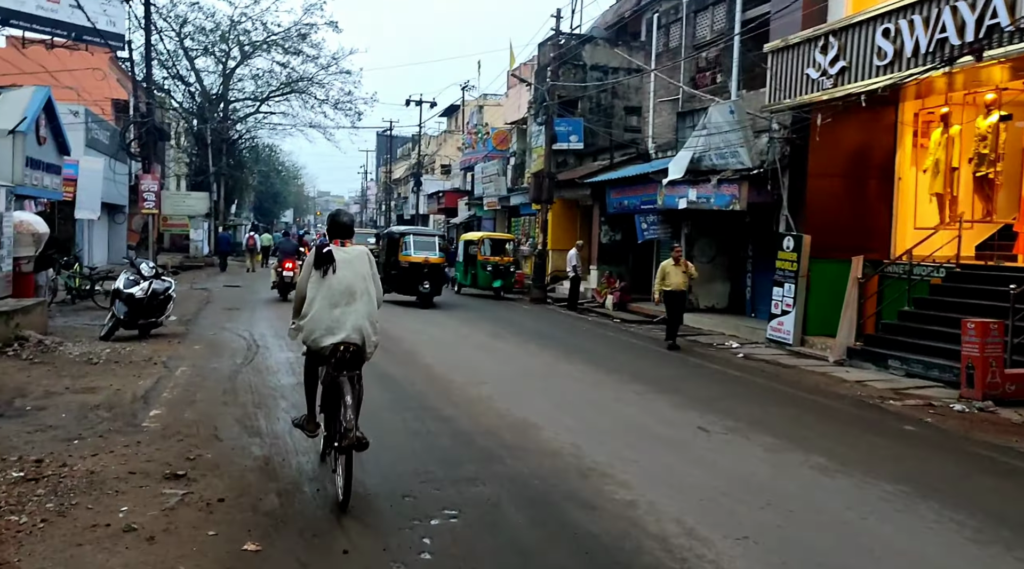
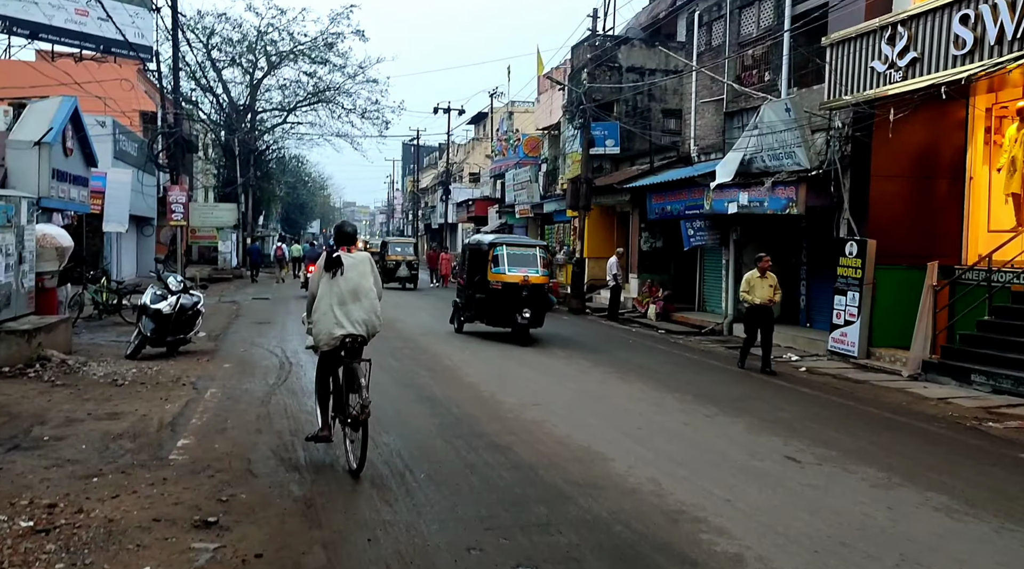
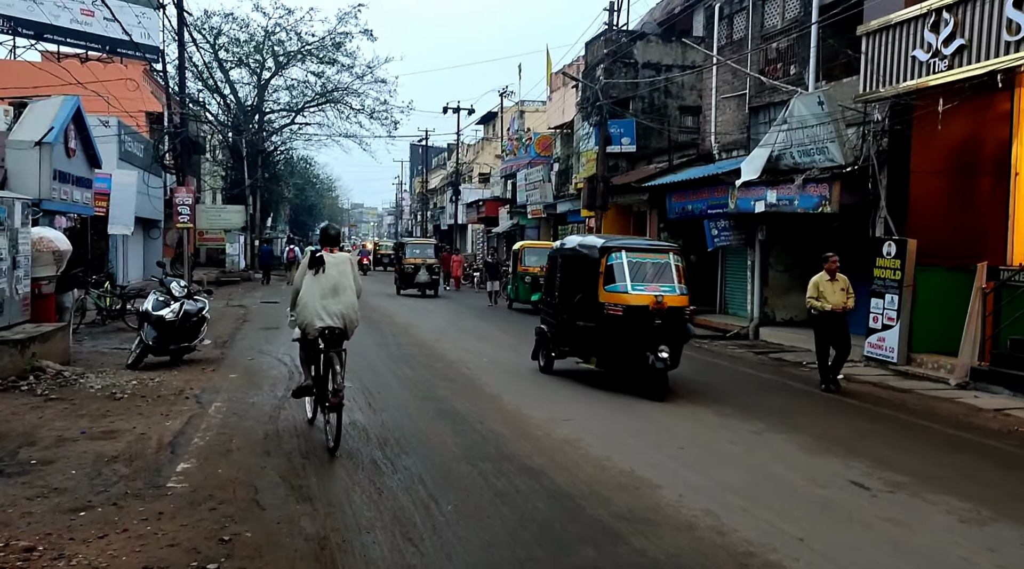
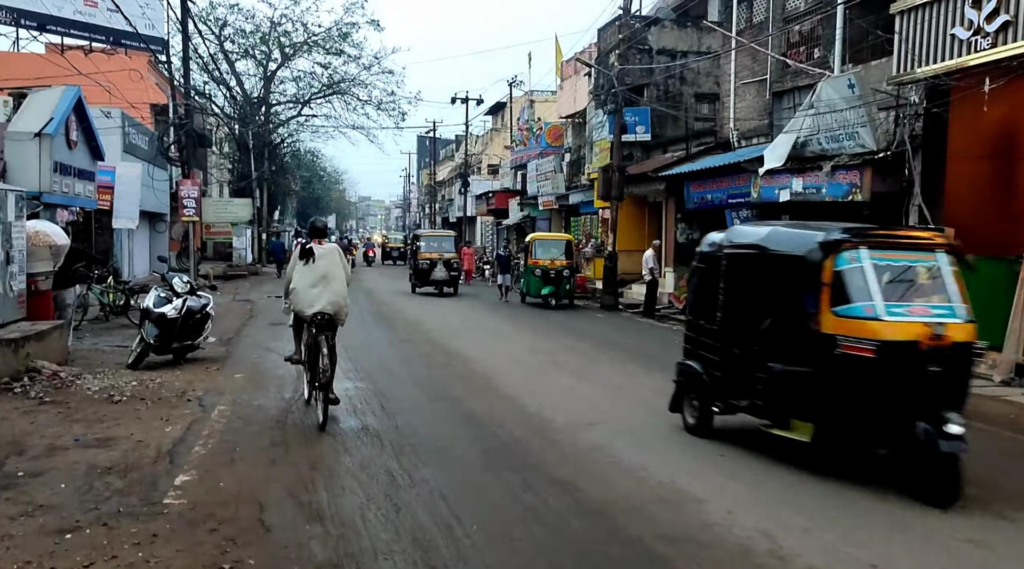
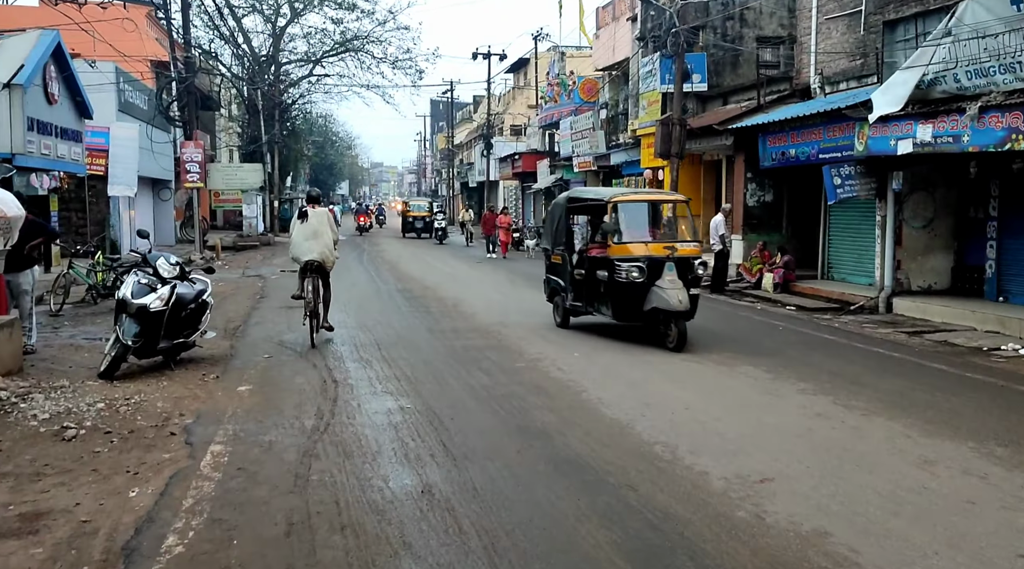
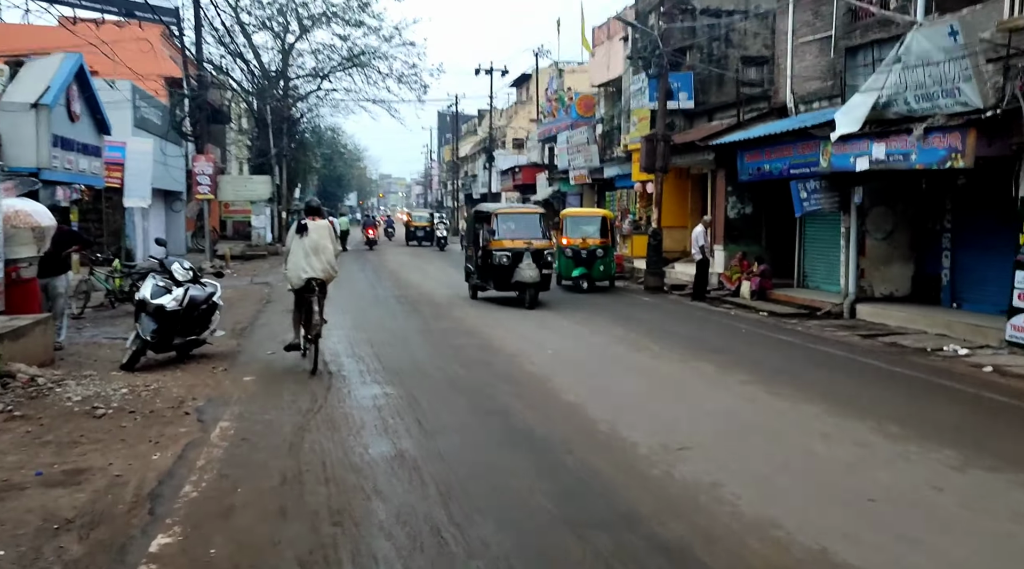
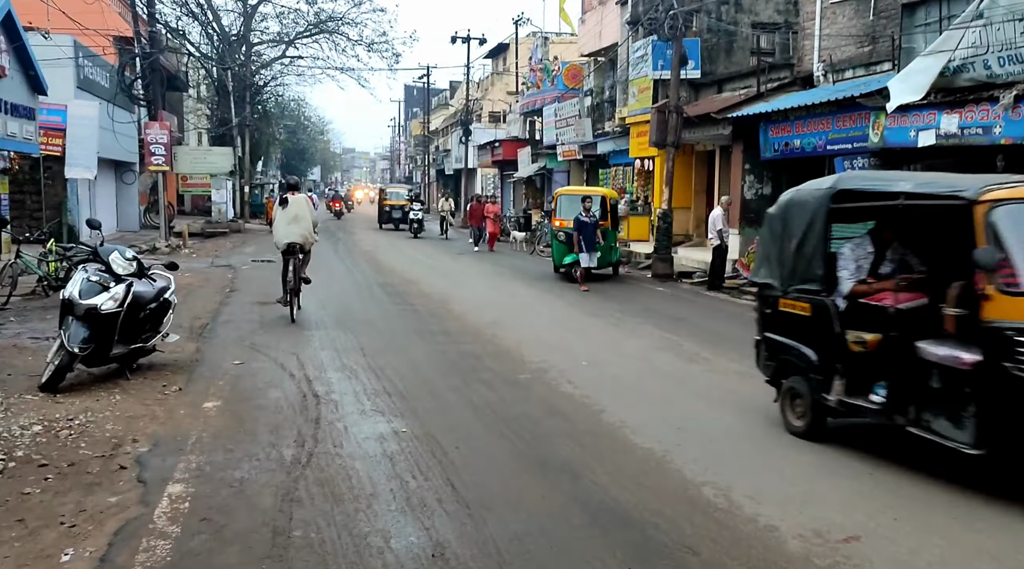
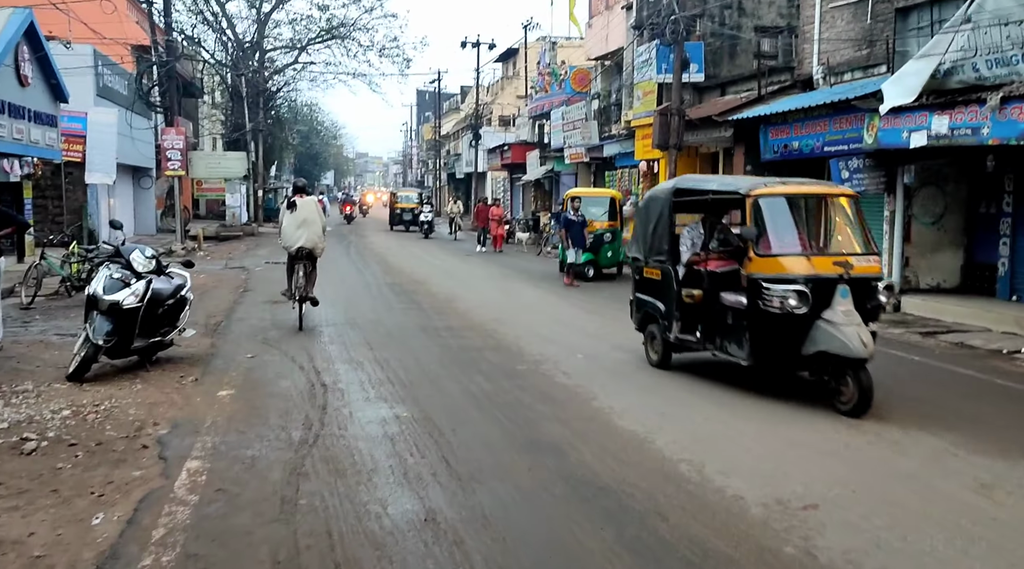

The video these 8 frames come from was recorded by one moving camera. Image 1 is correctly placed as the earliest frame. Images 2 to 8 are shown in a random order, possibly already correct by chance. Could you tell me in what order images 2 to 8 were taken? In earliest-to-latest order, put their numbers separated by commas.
2, 3, 4, 6, 5, 8, 7
